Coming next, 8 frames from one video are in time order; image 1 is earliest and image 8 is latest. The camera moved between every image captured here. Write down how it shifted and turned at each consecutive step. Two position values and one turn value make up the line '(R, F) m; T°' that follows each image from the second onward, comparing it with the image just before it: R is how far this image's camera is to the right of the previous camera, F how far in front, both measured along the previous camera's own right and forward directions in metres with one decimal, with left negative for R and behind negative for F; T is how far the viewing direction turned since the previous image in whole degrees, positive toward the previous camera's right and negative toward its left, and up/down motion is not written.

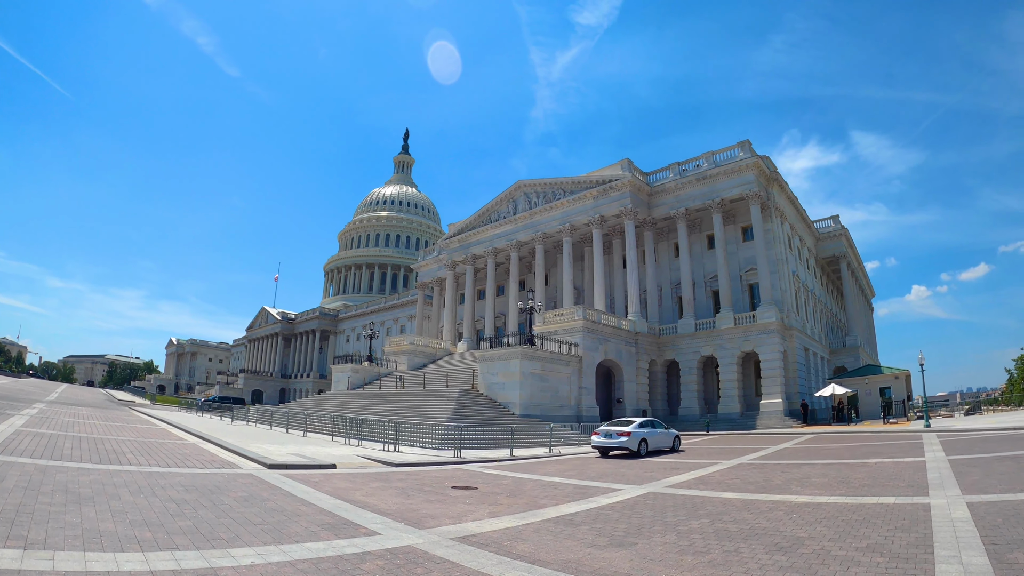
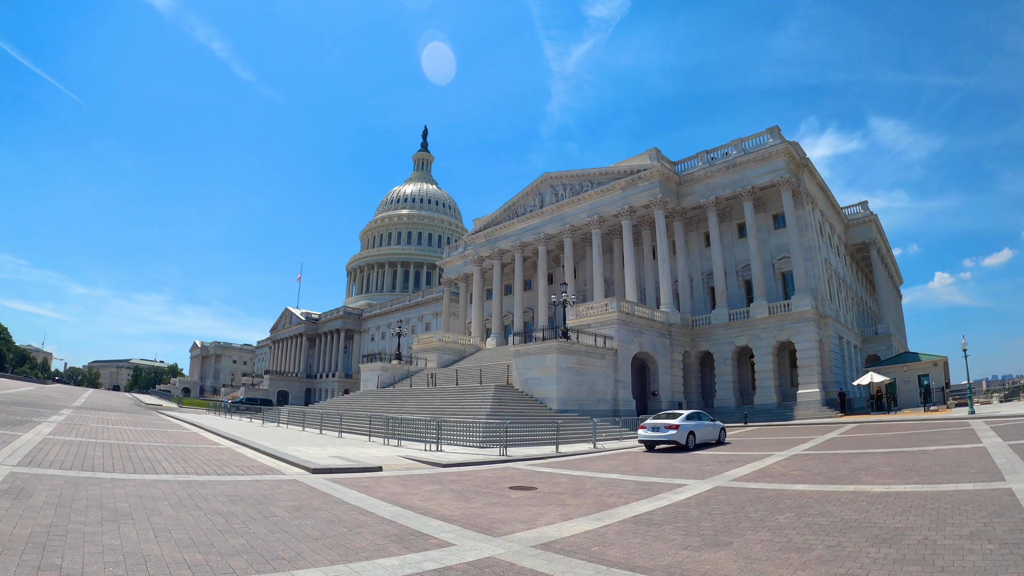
(-0.6, +0.7) m; -2°
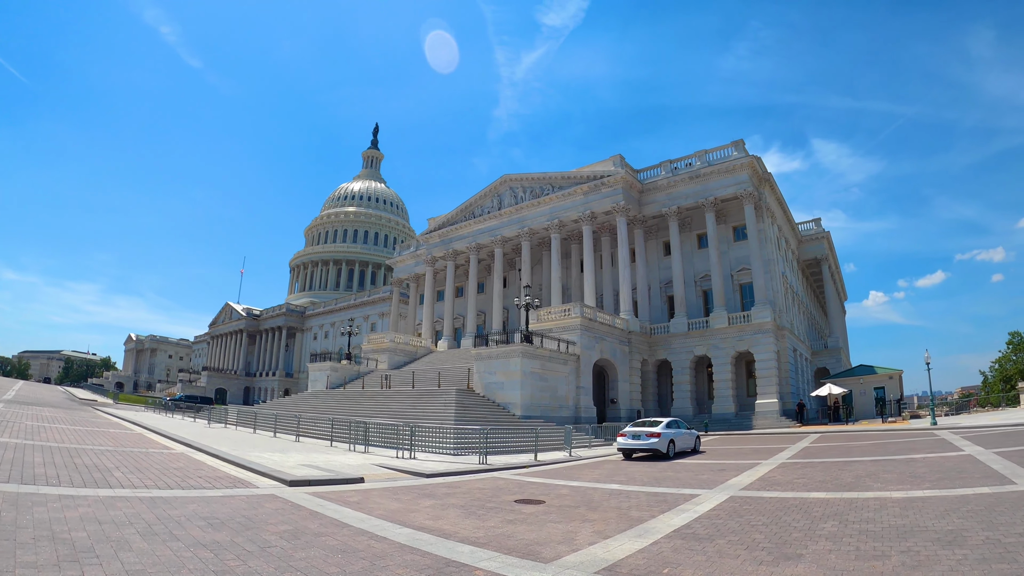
(-1.1, +1.0) m; +6°
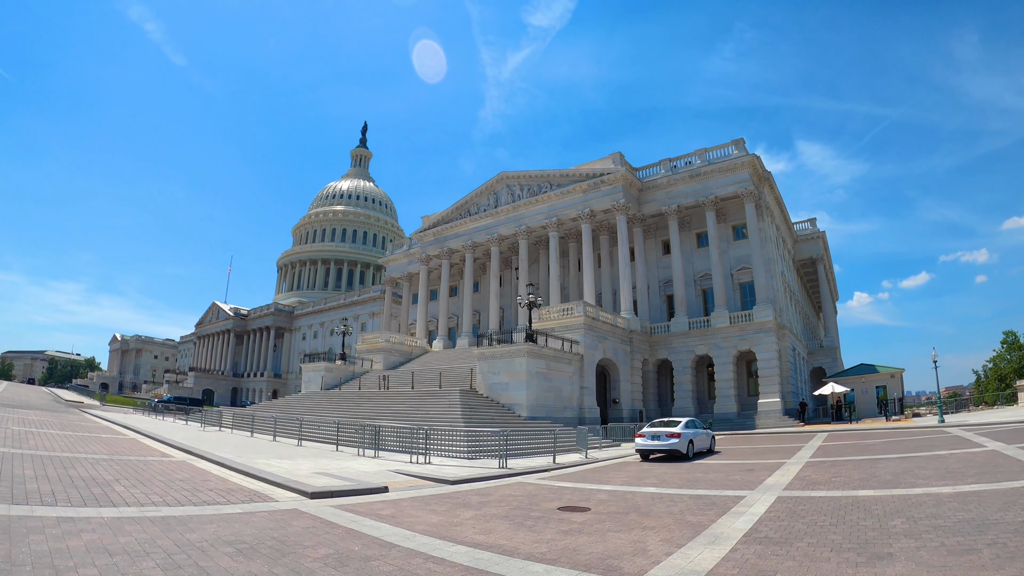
(-0.8, +0.7) m; +1°
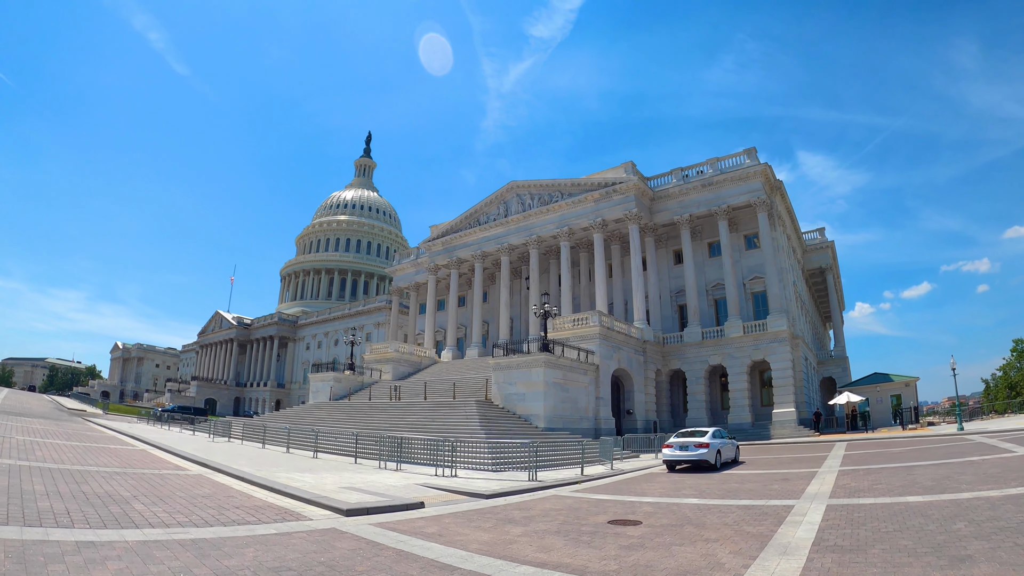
(-0.7, +0.3) m; 0°
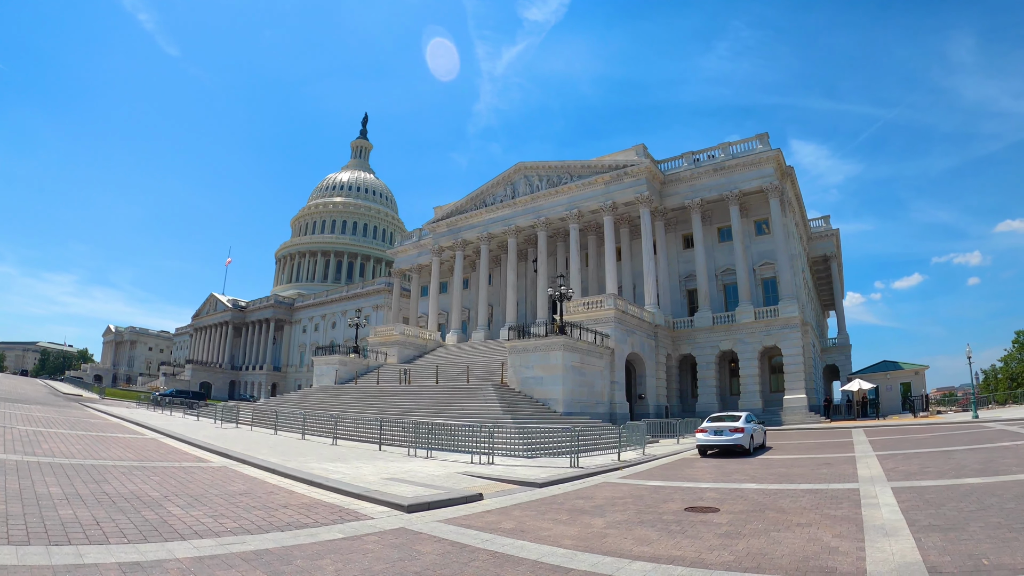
(-1.2, +0.5) m; +1°
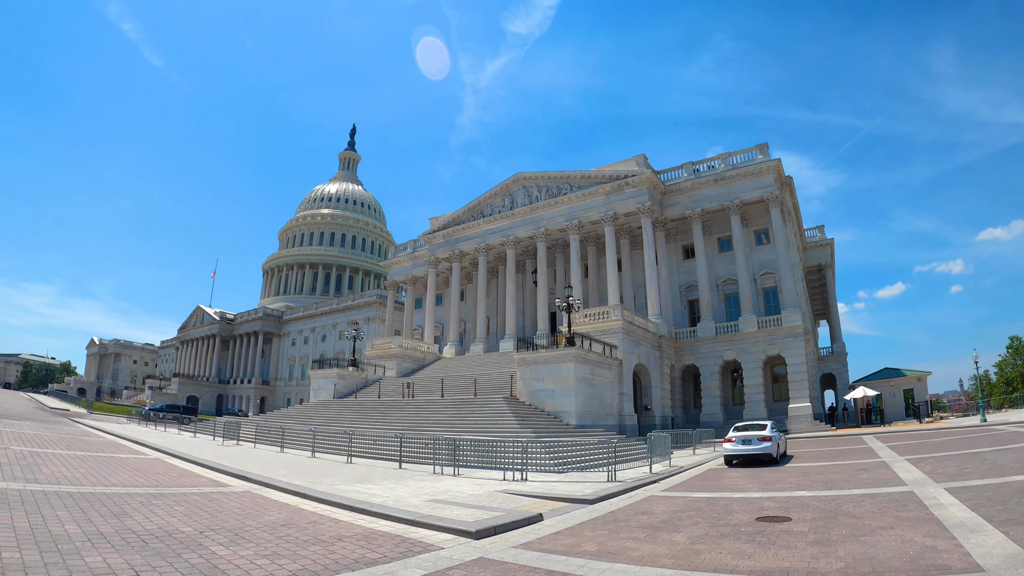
(-1.1, +0.4) m; +1°
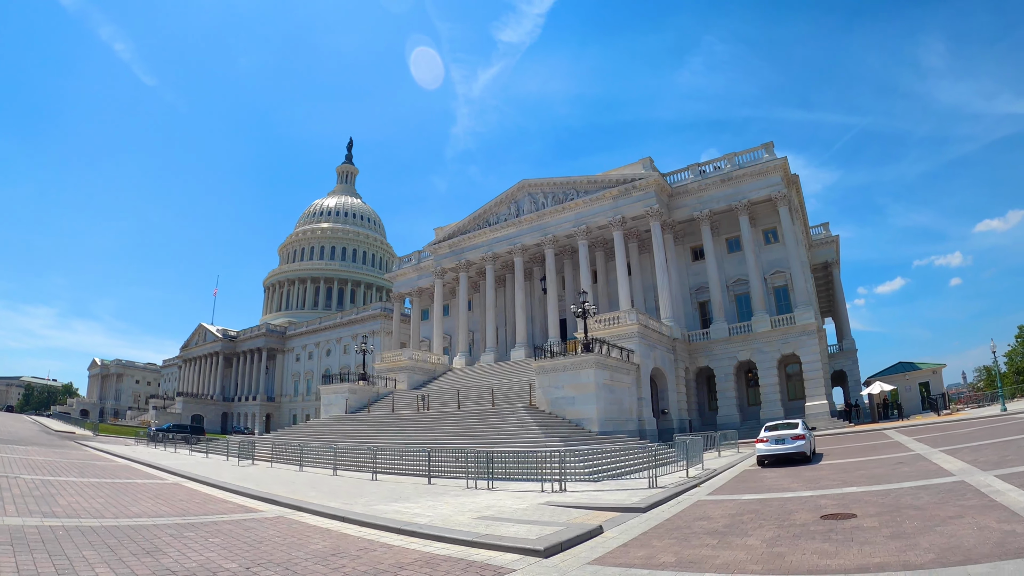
(-0.8, +0.2) m; 0°
